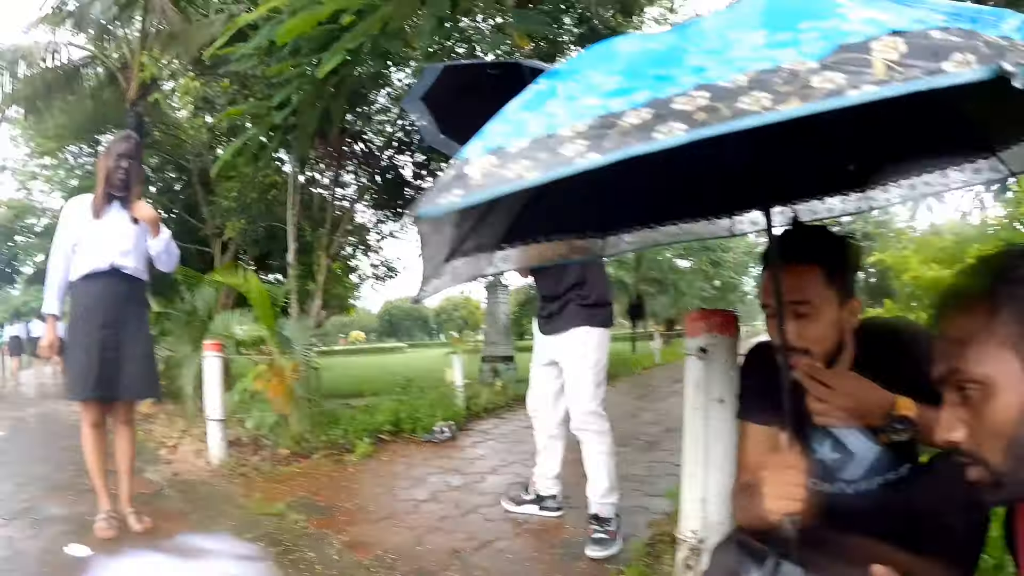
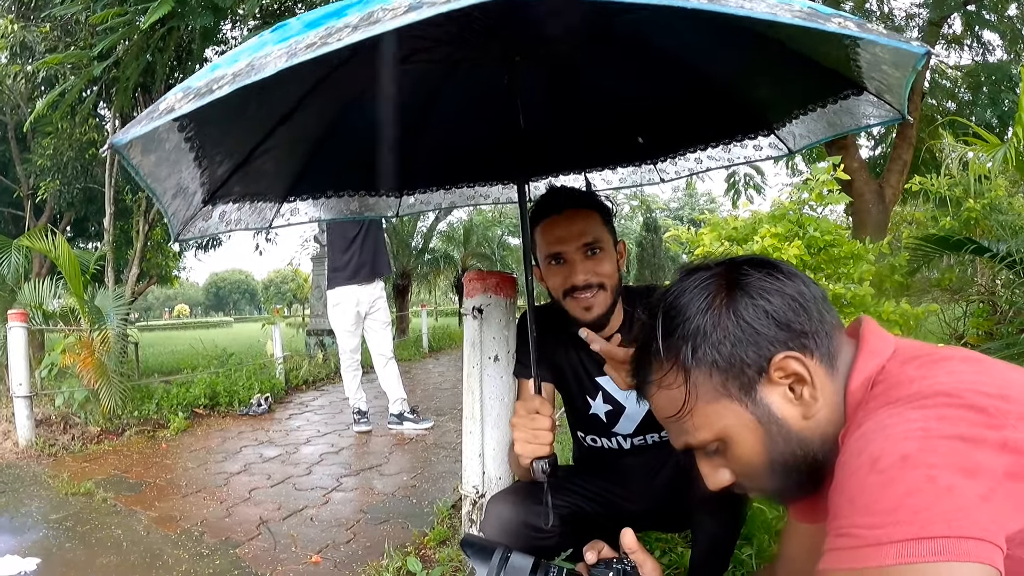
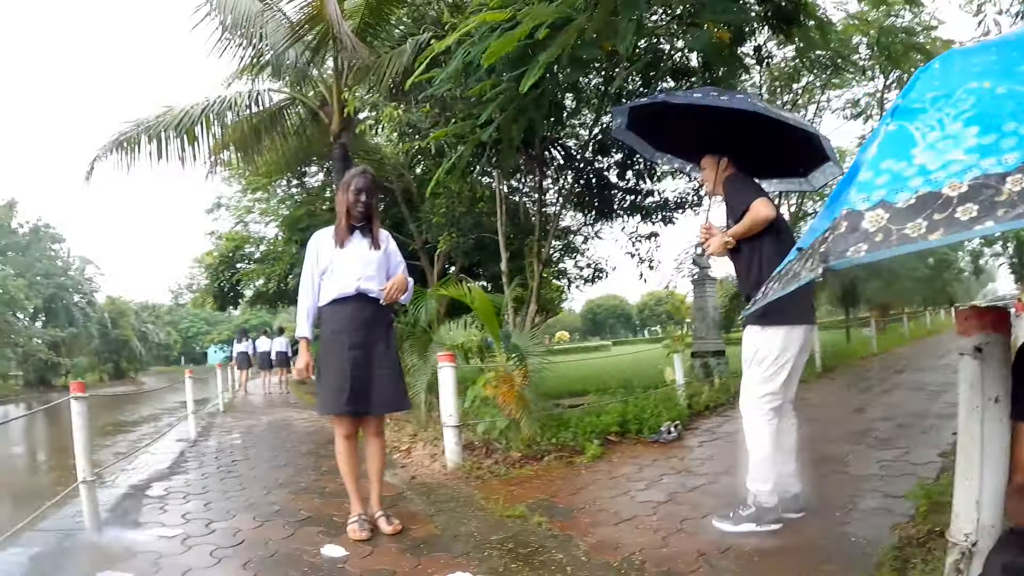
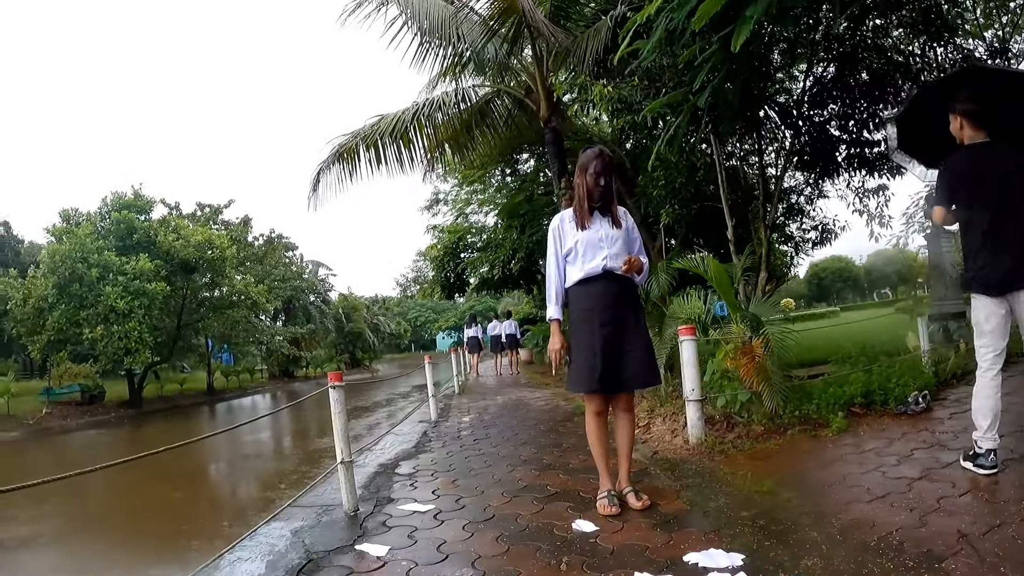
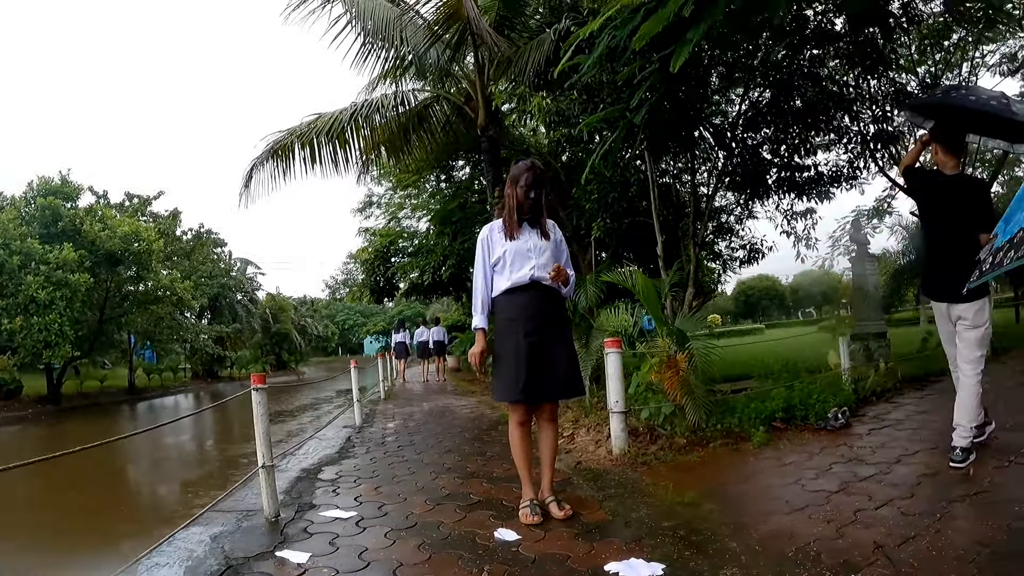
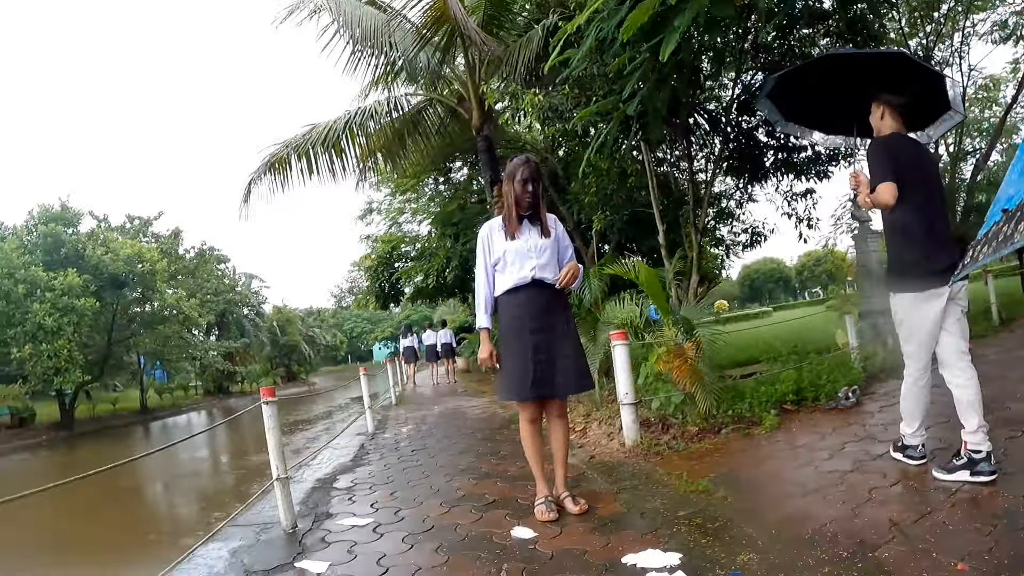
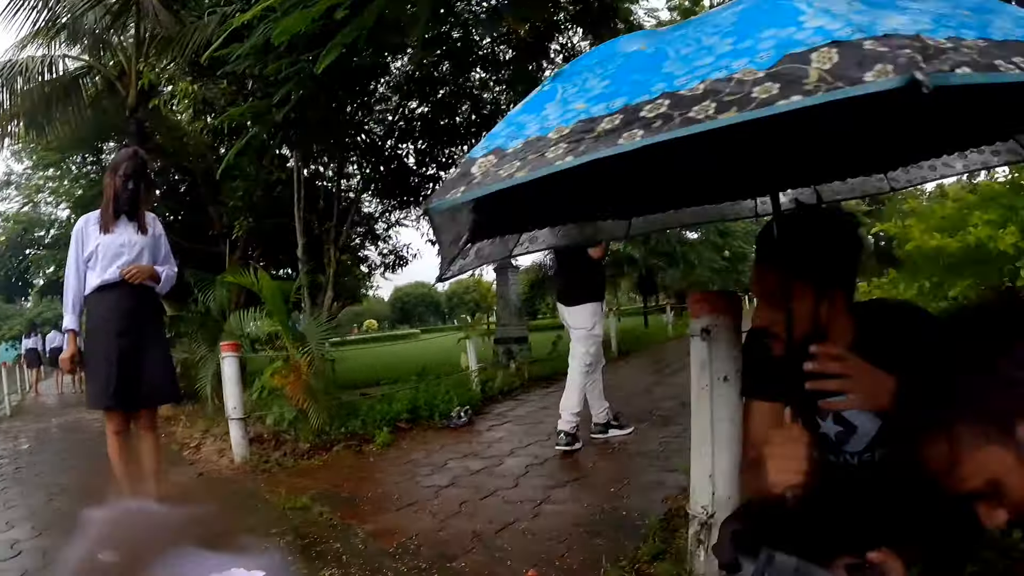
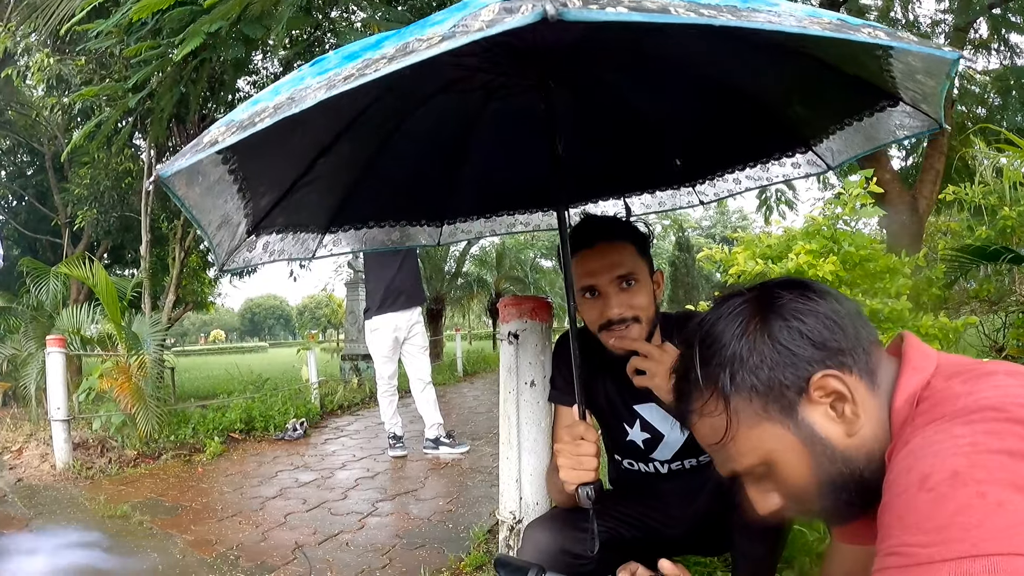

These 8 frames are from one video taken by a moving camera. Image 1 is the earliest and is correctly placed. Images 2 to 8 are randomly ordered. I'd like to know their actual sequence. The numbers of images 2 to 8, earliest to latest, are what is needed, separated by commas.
3, 6, 4, 5, 7, 8, 2
